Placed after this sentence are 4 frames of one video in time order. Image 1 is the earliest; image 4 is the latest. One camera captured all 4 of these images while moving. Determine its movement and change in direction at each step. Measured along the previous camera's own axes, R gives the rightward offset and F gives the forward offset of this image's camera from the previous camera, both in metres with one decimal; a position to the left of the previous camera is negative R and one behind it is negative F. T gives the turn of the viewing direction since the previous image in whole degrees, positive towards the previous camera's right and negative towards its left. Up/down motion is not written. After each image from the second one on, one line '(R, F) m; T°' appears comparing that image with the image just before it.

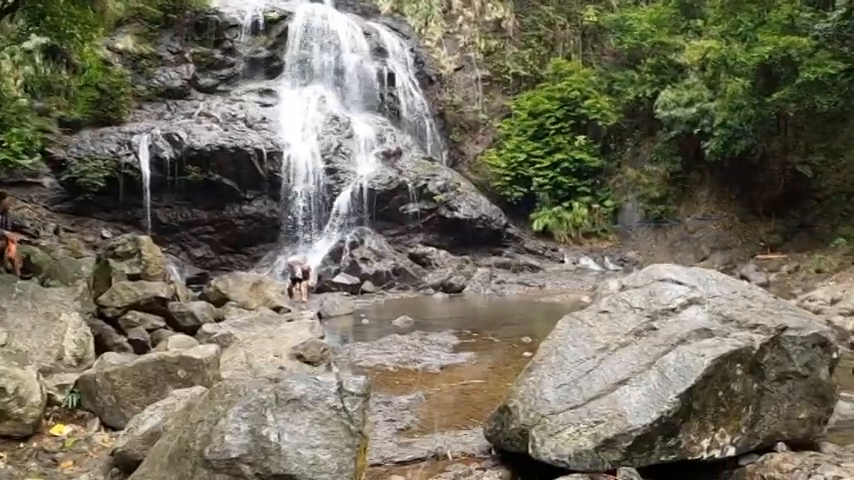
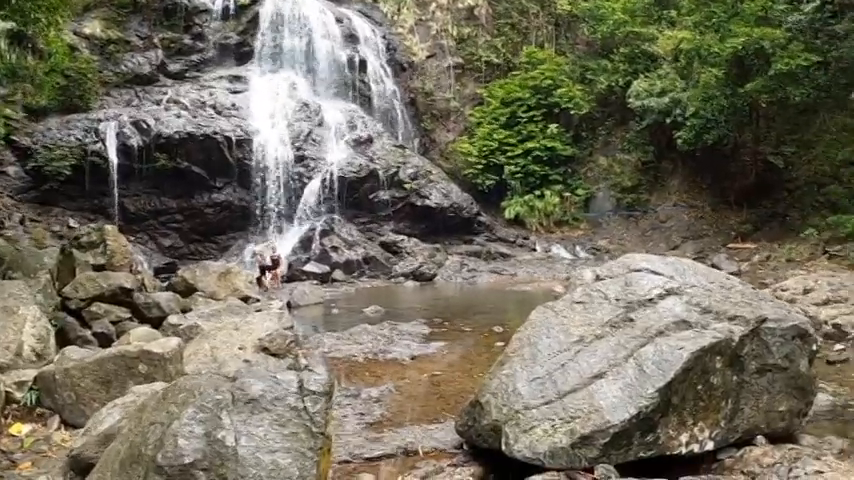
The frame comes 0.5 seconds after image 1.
(0.0, +0.2) m; +2°
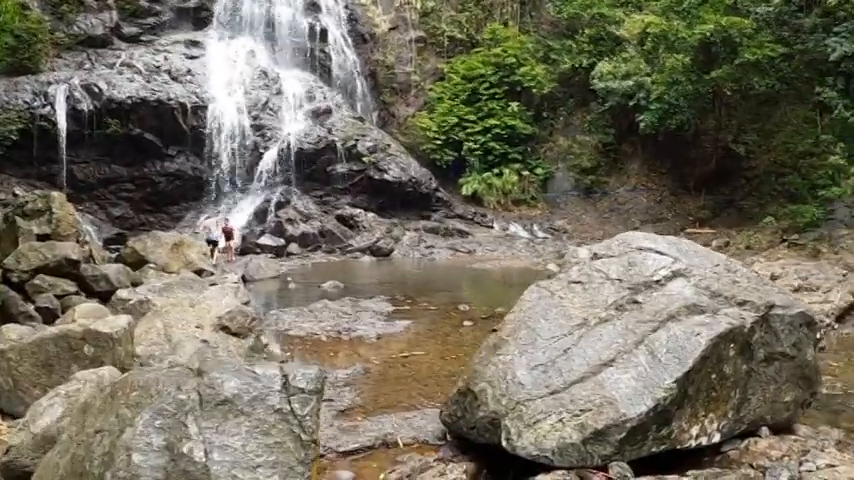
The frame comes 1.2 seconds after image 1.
(-0.2, +0.4) m; +3°
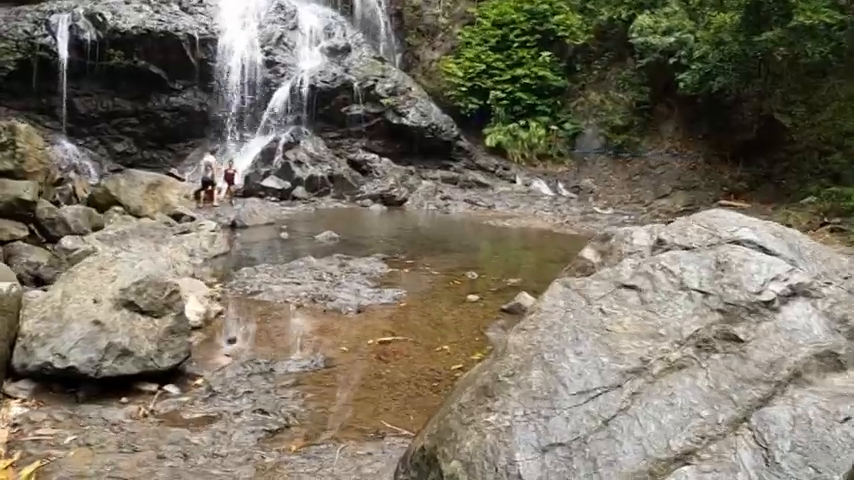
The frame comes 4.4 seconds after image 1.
(+0.2, +1.6) m; -1°
